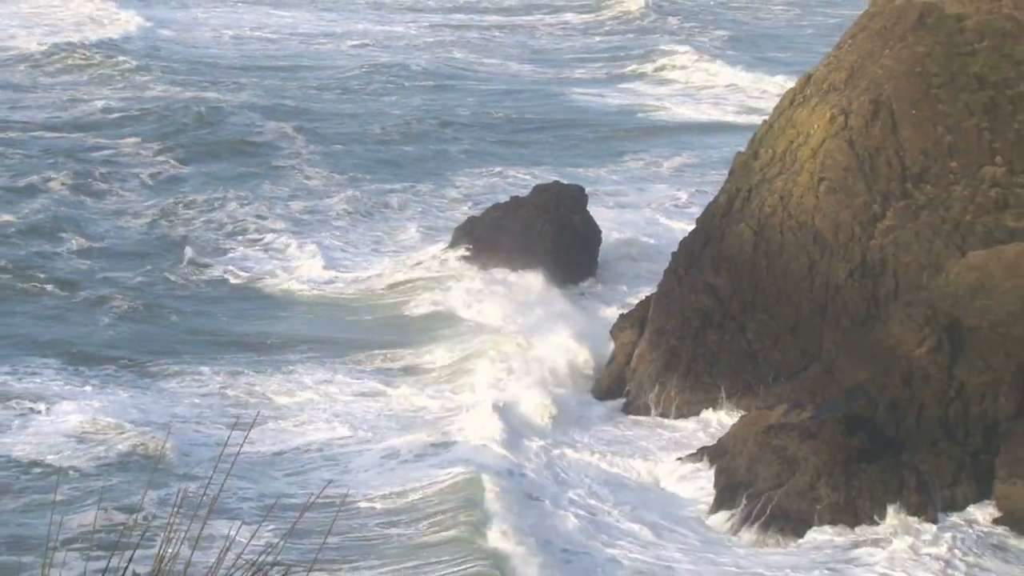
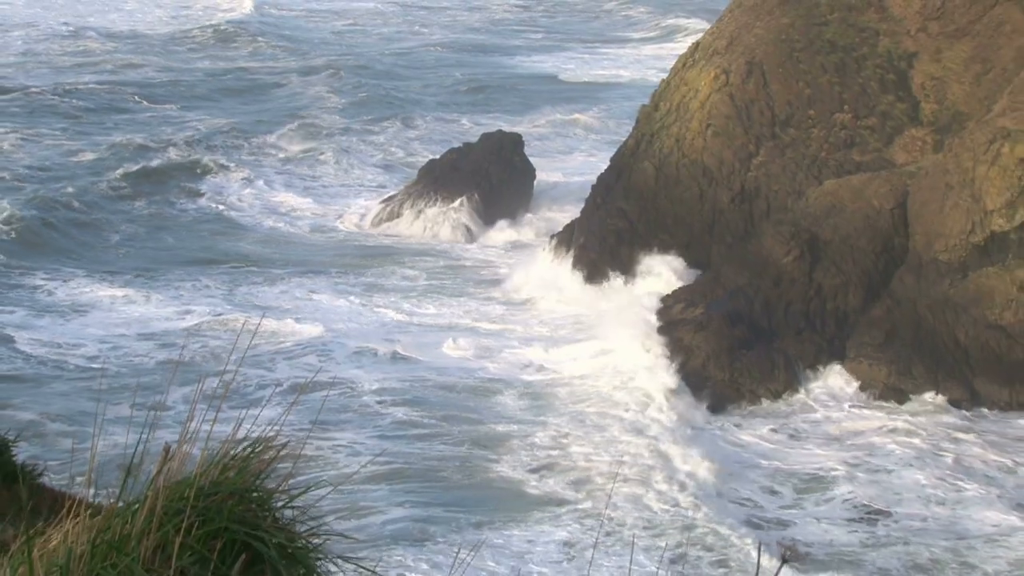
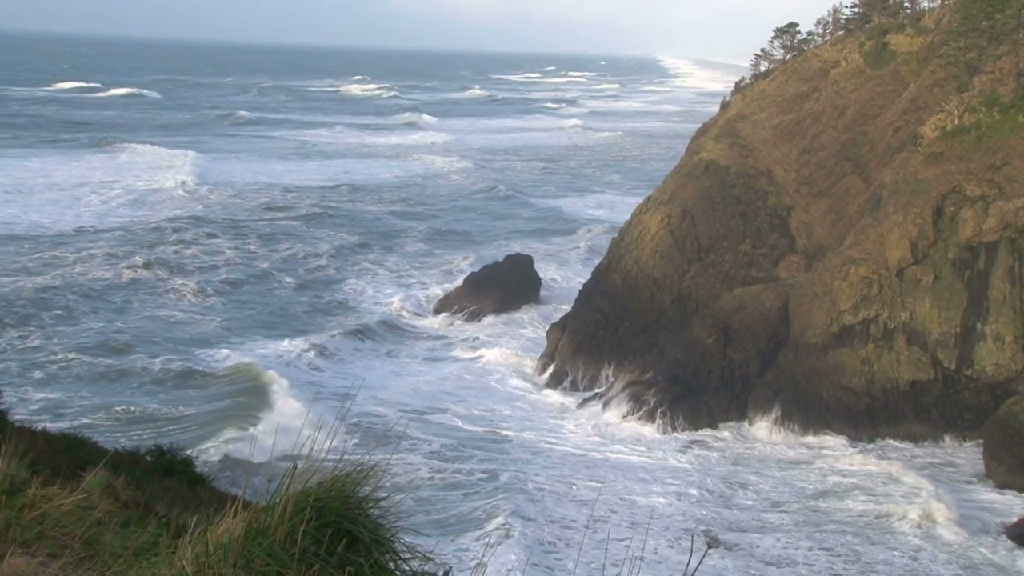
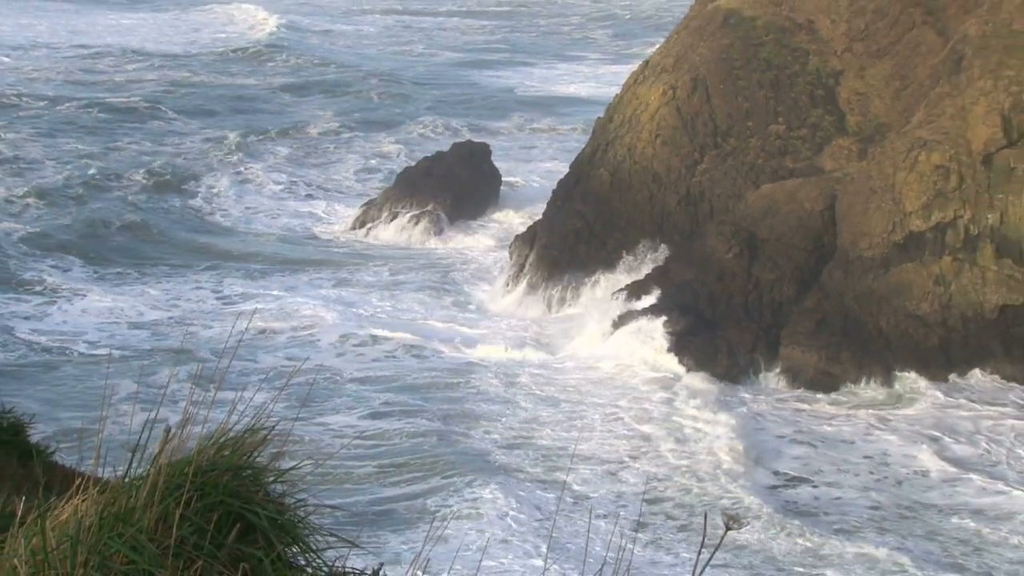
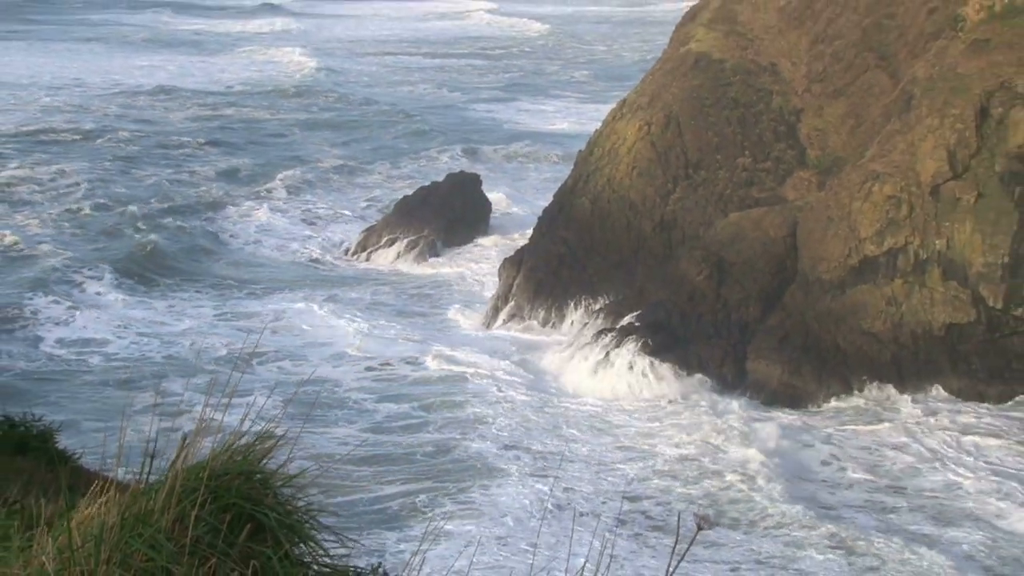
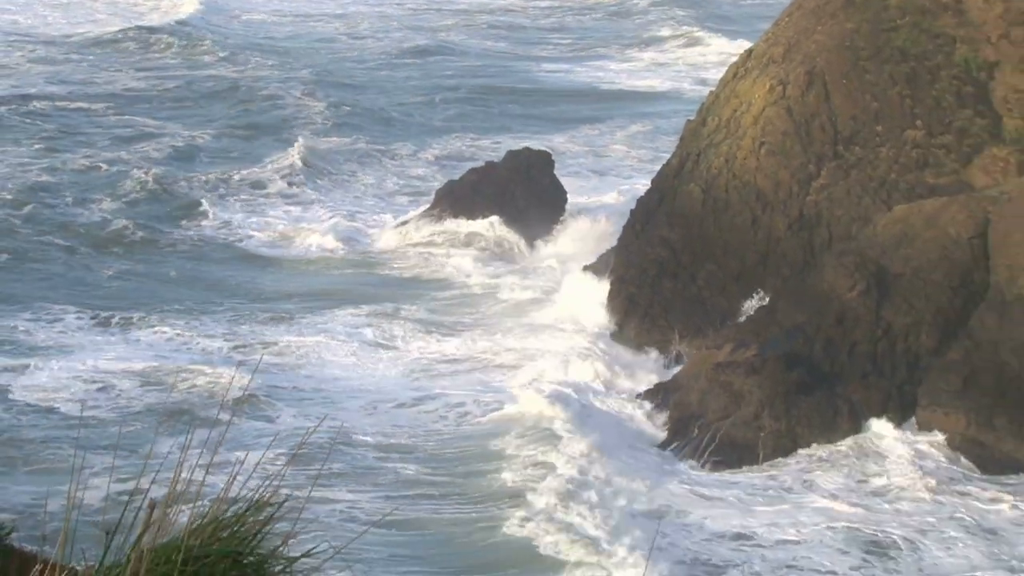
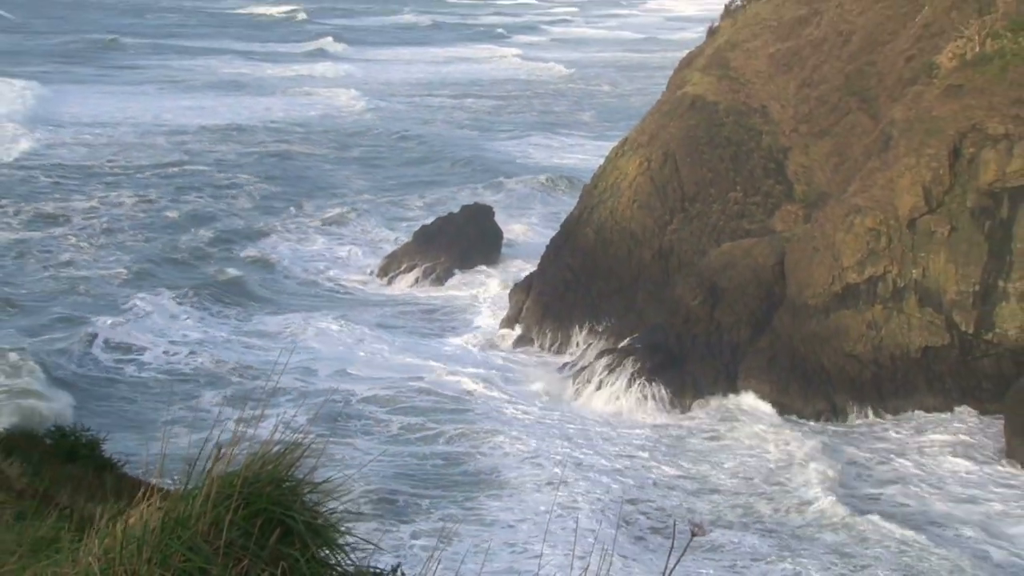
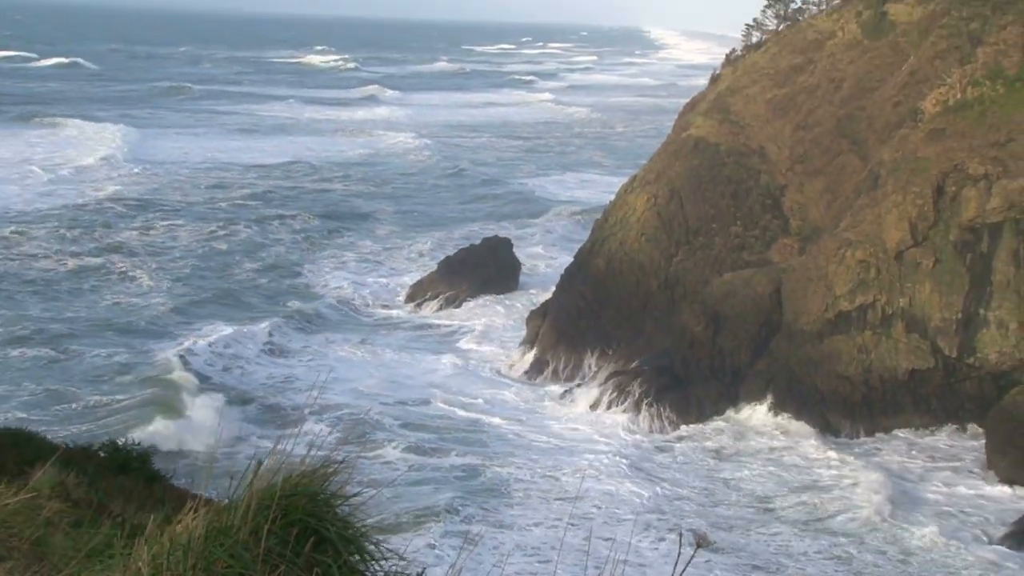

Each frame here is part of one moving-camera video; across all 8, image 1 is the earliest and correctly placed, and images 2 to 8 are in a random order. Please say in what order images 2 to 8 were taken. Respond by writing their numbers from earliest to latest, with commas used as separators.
6, 2, 4, 5, 7, 8, 3
